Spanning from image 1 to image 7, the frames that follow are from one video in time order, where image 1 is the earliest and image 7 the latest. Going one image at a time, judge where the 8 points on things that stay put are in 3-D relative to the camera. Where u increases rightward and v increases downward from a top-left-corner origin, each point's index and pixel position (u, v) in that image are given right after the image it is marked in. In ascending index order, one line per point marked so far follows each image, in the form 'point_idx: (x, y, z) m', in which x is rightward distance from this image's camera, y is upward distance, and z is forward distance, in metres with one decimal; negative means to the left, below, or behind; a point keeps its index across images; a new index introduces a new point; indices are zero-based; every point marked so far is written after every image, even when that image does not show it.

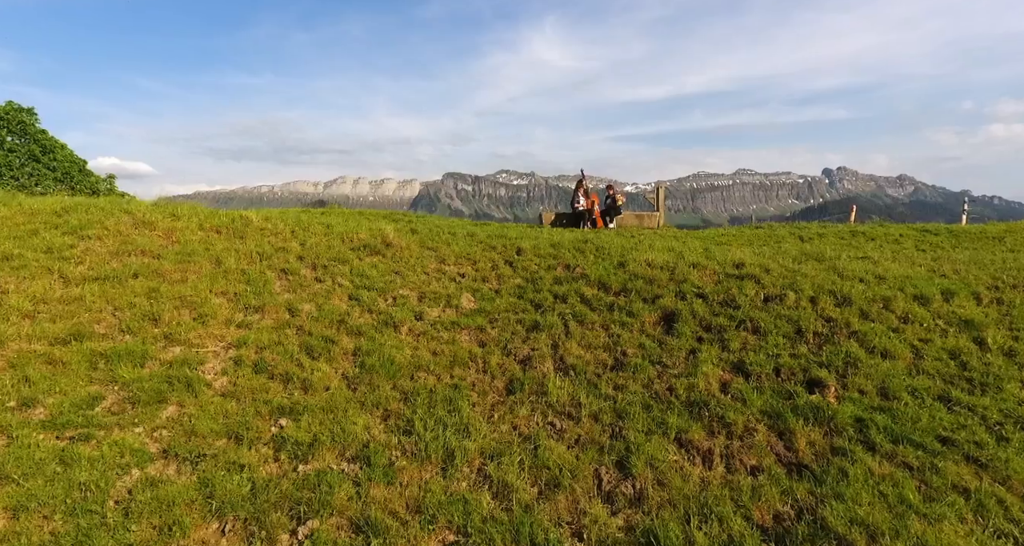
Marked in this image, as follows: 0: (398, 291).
0: (-2.2, -0.4, +10.2) m
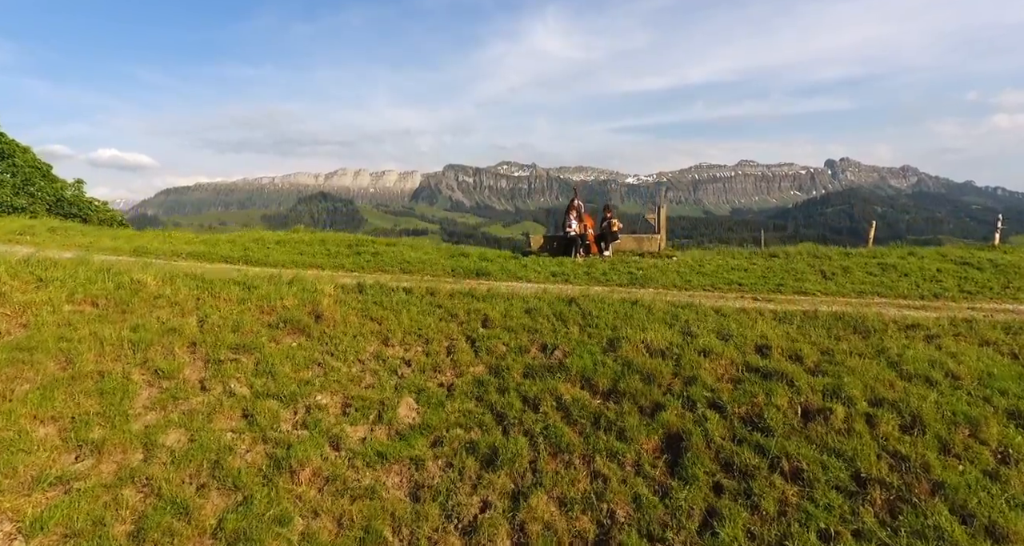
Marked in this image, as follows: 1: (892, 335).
0: (-2.9, -1.8, +7.7) m
1: (+7.2, -1.2, +9.9) m
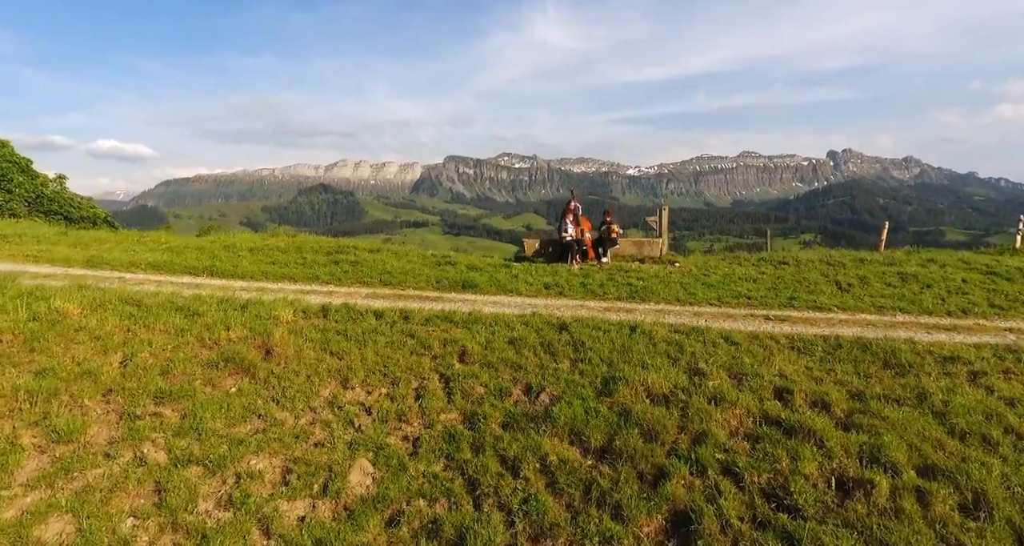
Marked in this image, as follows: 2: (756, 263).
0: (-3.2, -2.3, +6.4) m
1: (+6.9, -1.6, +8.6) m
2: (+8.9, +0.3, +19.3) m
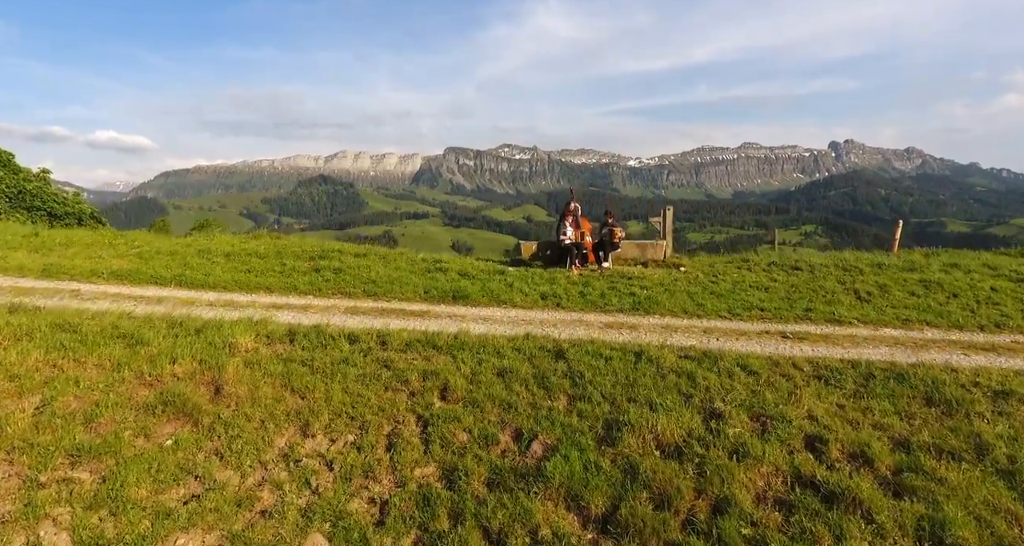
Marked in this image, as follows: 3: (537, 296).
0: (-3.4, -2.7, +5.3) m
1: (+6.7, -2.0, +7.5) m
2: (+8.8, +0.1, +18.1) m
3: (+0.7, -0.6, +14.3) m
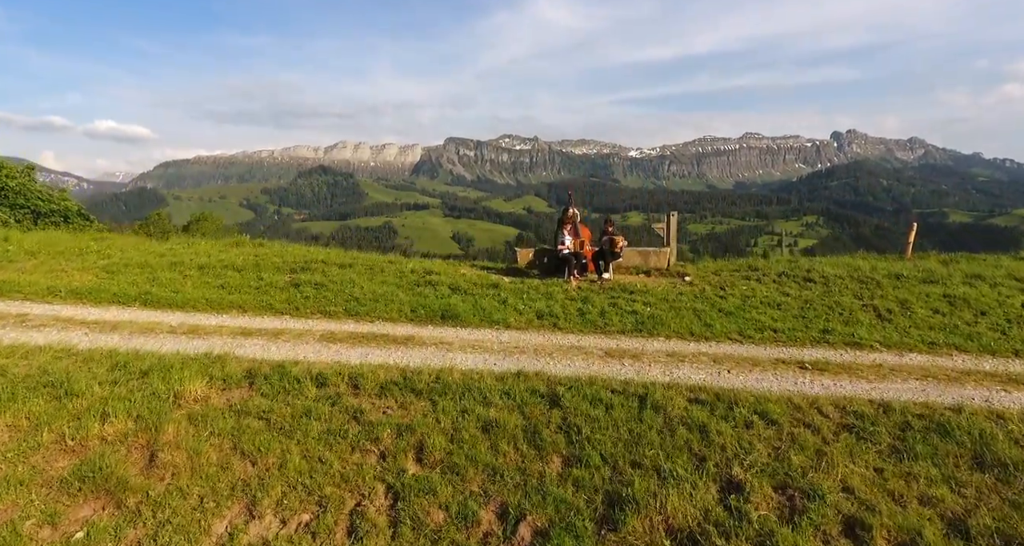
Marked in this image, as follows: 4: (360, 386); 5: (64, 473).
0: (-3.5, -3.2, +4.2) m
1: (+6.5, -2.5, +6.4) m
2: (+8.6, -0.2, +17.0) m
3: (+0.5, -1.1, +13.2) m
4: (-2.3, -1.7, +8.0) m
5: (-4.9, -2.2, +5.8) m
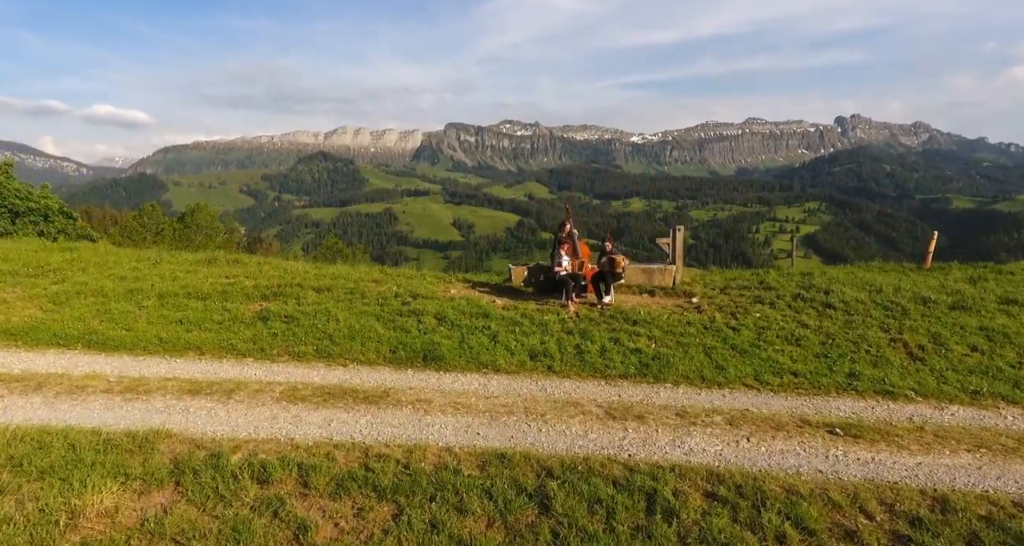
0: (-3.8, -4.3, +2.9) m
1: (+6.3, -3.5, +5.1) m
2: (+8.4, -0.9, +15.6) m
3: (+0.3, -1.9, +11.8) m
4: (-2.6, -2.6, +6.7) m
5: (-5.1, -3.2, +4.4) m
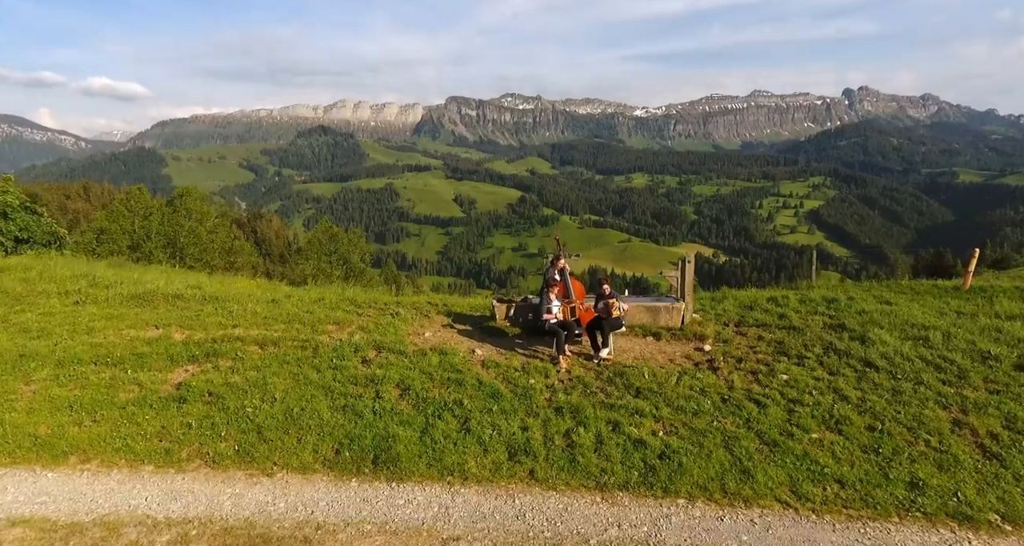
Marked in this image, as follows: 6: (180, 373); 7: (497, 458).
0: (-4.3, -6.1, +0.6) m
1: (+5.8, -5.2, +2.7) m
2: (+7.9, -2.2, +13.0) m
3: (-0.2, -3.3, +9.4) m
4: (-3.1, -4.3, +4.3) m
5: (-5.6, -4.9, +2.1) m
6: (-7.2, -2.1, +11.4) m
7: (-0.2, -3.3, +9.3) m
